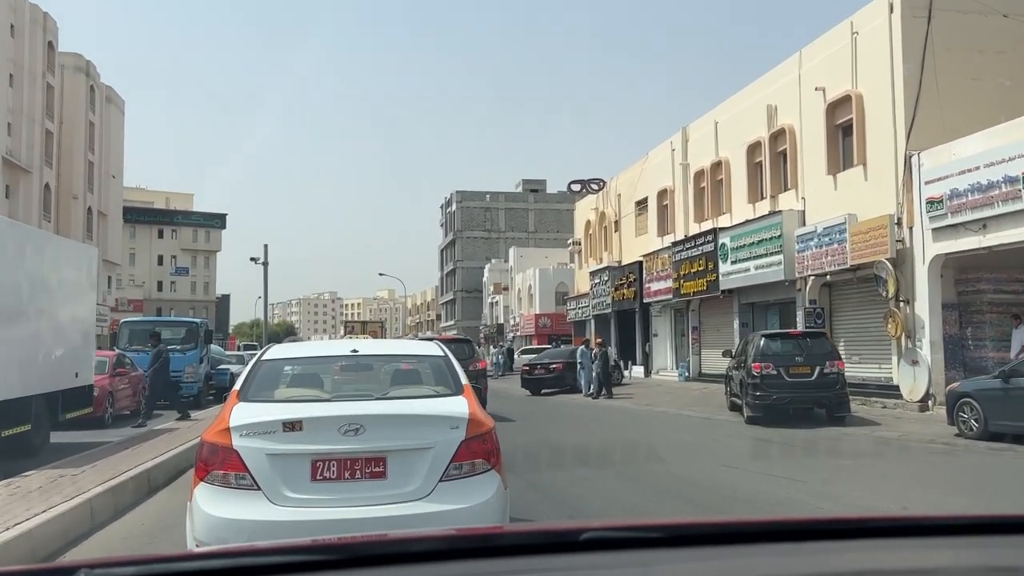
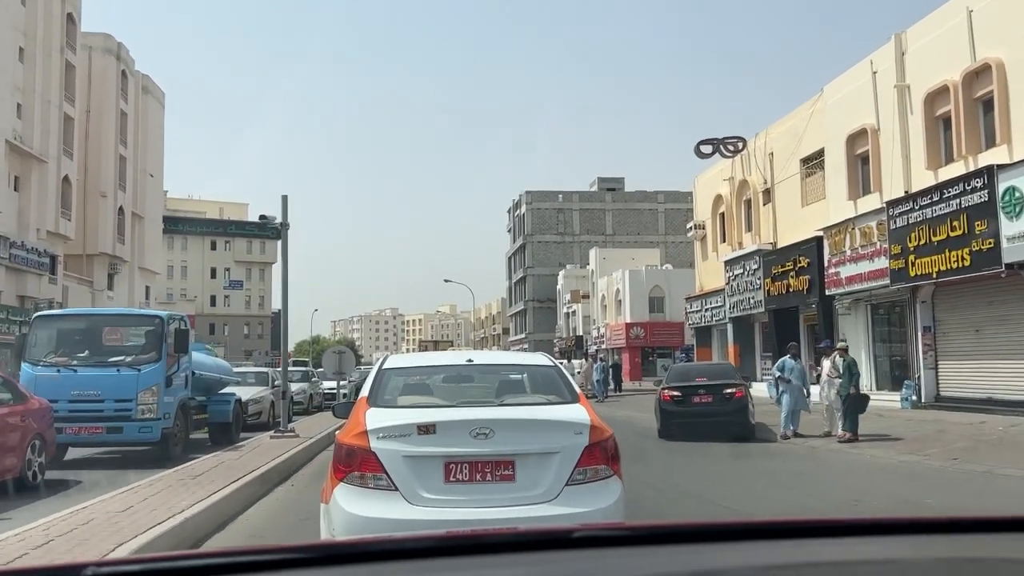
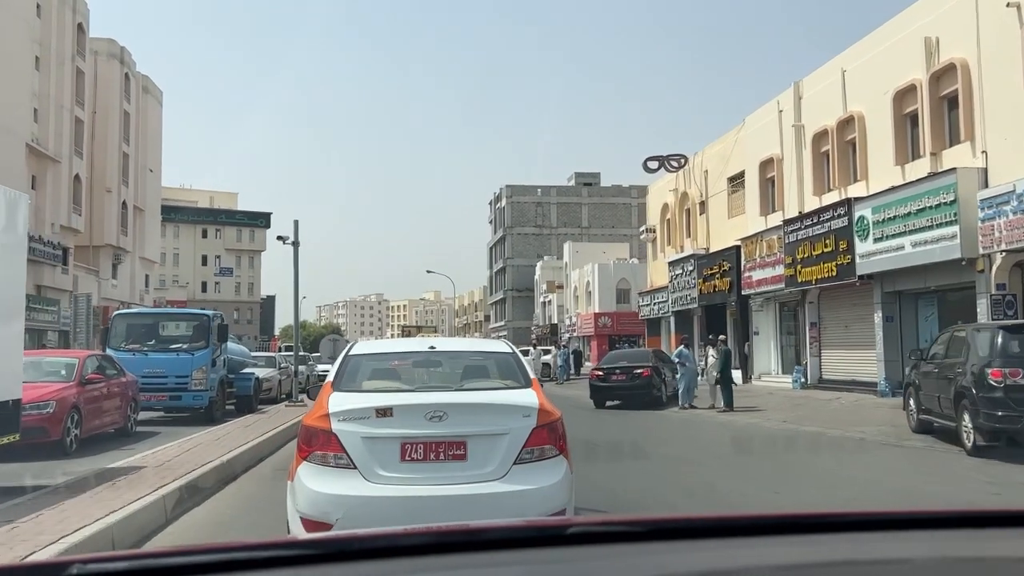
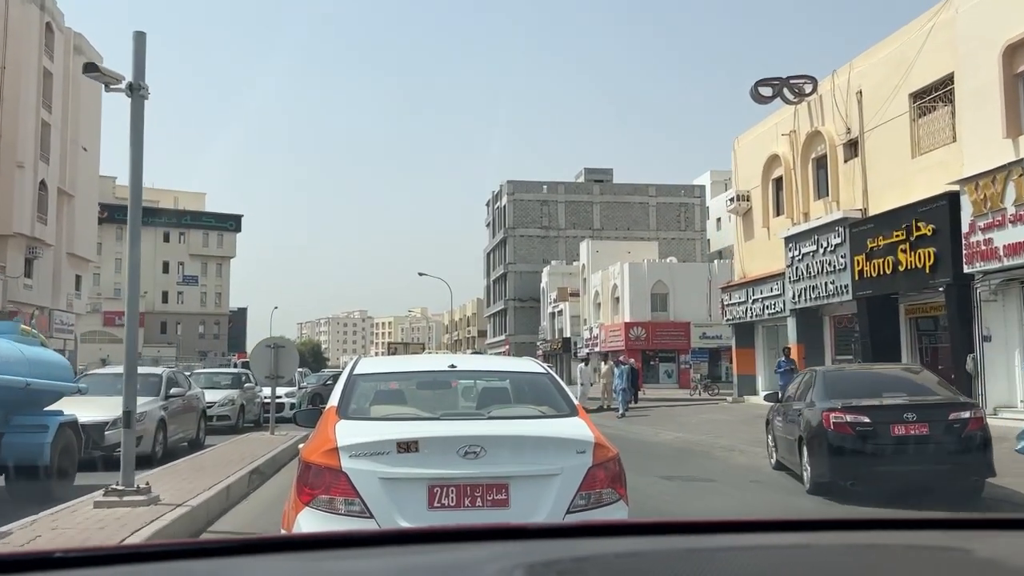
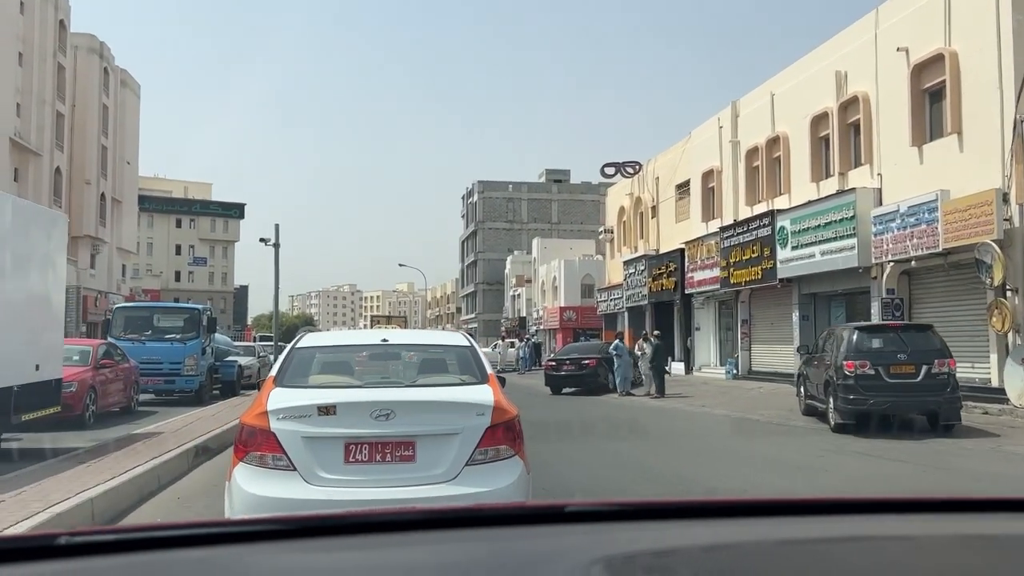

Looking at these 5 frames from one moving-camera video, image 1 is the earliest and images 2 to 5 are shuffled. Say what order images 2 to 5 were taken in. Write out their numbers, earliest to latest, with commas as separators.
5, 3, 2, 4
